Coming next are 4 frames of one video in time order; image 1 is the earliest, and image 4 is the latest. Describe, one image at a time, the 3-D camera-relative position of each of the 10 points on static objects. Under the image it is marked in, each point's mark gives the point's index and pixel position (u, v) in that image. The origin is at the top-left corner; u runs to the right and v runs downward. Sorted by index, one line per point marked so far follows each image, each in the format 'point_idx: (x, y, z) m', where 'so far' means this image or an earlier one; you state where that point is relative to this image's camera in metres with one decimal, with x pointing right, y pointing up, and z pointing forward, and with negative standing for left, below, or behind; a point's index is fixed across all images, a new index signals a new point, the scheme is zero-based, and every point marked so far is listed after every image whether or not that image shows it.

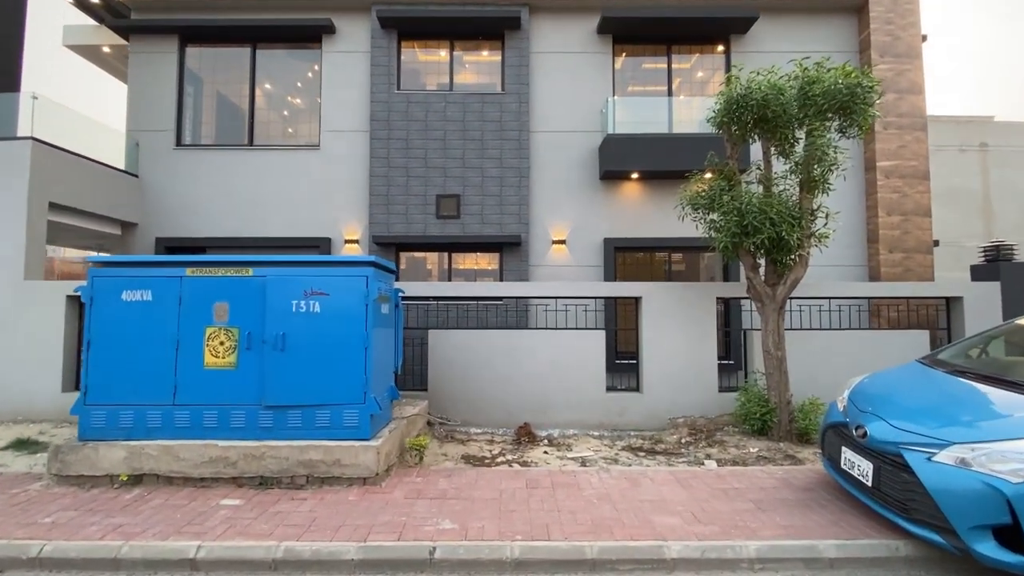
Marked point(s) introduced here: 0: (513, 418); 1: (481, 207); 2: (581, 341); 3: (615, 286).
0: (0.0, -1.8, +6.8) m
1: (-0.6, +1.5, +8.9) m
2: (+1.0, -0.7, +6.9) m
3: (+1.5, 0.0, +6.9) m
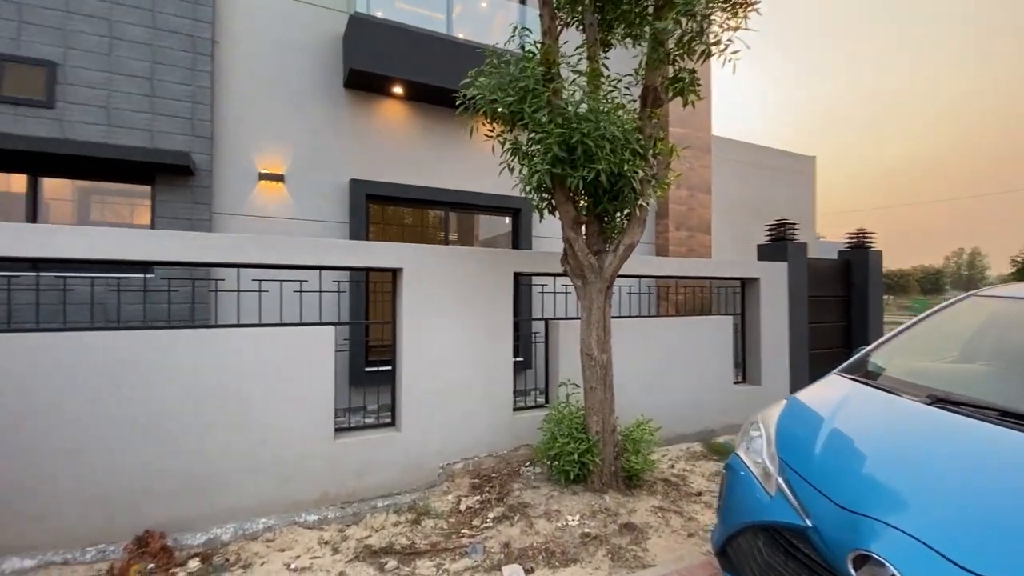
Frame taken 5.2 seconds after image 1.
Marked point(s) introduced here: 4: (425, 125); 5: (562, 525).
0: (-2.6, -1.5, +3.2) m
1: (-4.0, +1.9, +4.8) m
2: (-1.7, -0.4, +3.6) m
3: (-1.3, +0.3, +3.9) m
4: (-1.1, +2.1, +6.3) m
5: (+0.4, -1.7, +3.4) m
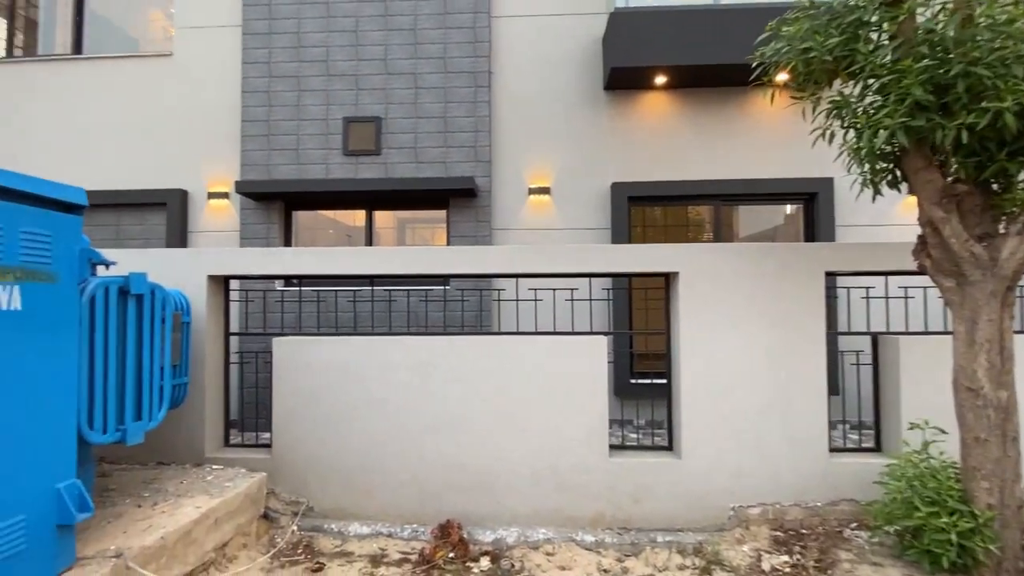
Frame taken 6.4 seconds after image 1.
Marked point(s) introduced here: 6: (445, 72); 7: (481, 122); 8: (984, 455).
0: (-0.6, -1.6, +3.6) m
1: (-1.1, +1.8, +5.7) m
2: (+0.3, -0.5, +3.6) m
3: (+0.9, +0.3, +3.6) m
4: (+2.1, +2.1, +5.6) m
5: (+2.1, -1.7, +2.3) m
6: (-0.8, +2.6, +5.7) m
7: (-0.4, +1.9, +5.7) m
8: (+2.5, -0.9, +2.6) m
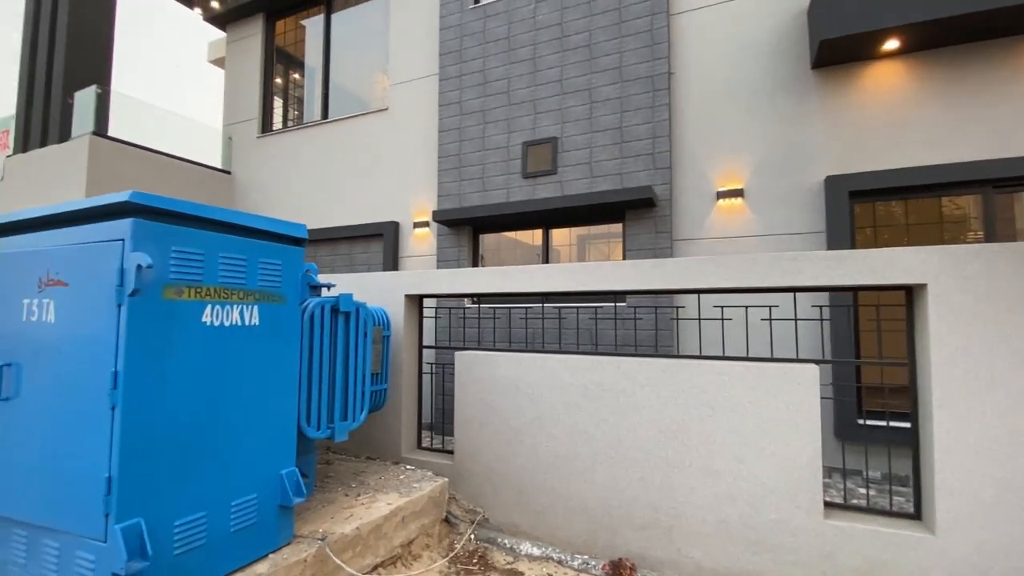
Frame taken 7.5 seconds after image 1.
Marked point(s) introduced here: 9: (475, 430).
0: (+0.7, -1.7, +3.4) m
1: (+0.9, +1.6, +5.6) m
2: (+1.5, -0.6, +3.0) m
3: (+2.0, +0.2, +2.9) m
4: (+3.9, +1.9, +4.4) m
5: (+2.6, -1.7, +1.2) m
6: (+1.2, +2.4, +5.5) m
7: (+1.6, +1.8, +5.3) m
8: (+3.1, -0.9, +1.3) m
9: (-0.3, -1.1, +3.8) m
